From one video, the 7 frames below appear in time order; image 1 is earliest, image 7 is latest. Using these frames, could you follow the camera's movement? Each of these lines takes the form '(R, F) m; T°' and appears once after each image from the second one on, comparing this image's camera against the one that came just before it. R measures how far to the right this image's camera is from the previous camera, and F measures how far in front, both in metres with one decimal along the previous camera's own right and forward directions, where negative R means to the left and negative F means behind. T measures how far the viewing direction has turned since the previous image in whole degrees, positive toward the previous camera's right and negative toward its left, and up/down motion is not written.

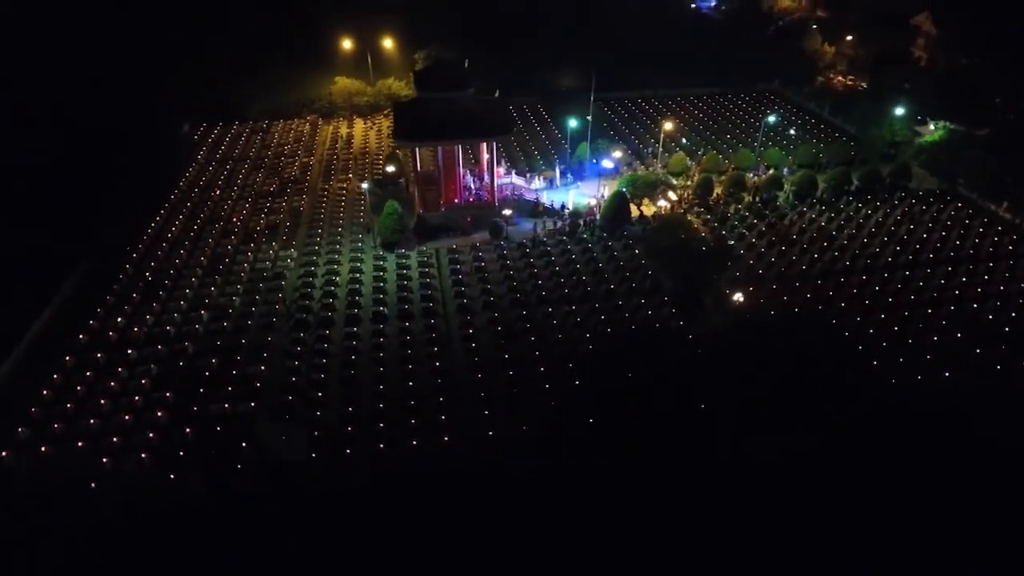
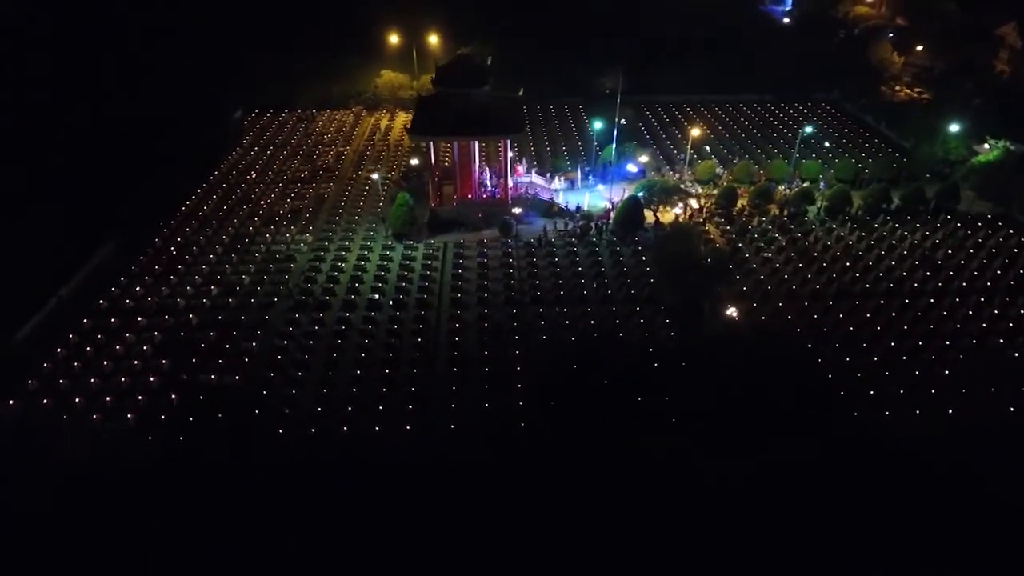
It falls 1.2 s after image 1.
(+1.9, 0.0) m; -7°
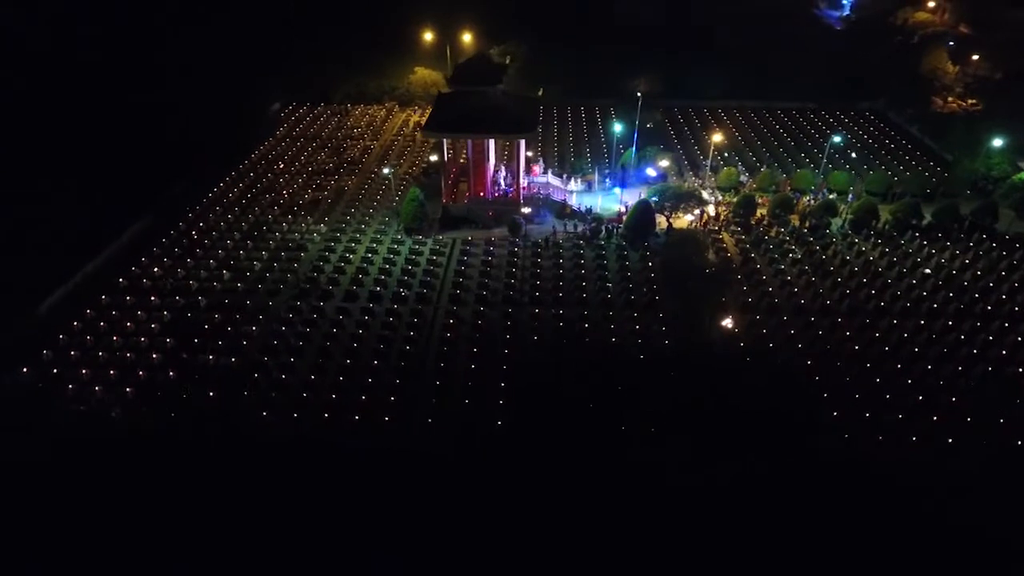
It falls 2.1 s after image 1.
(+1.3, 0.0) m; -5°
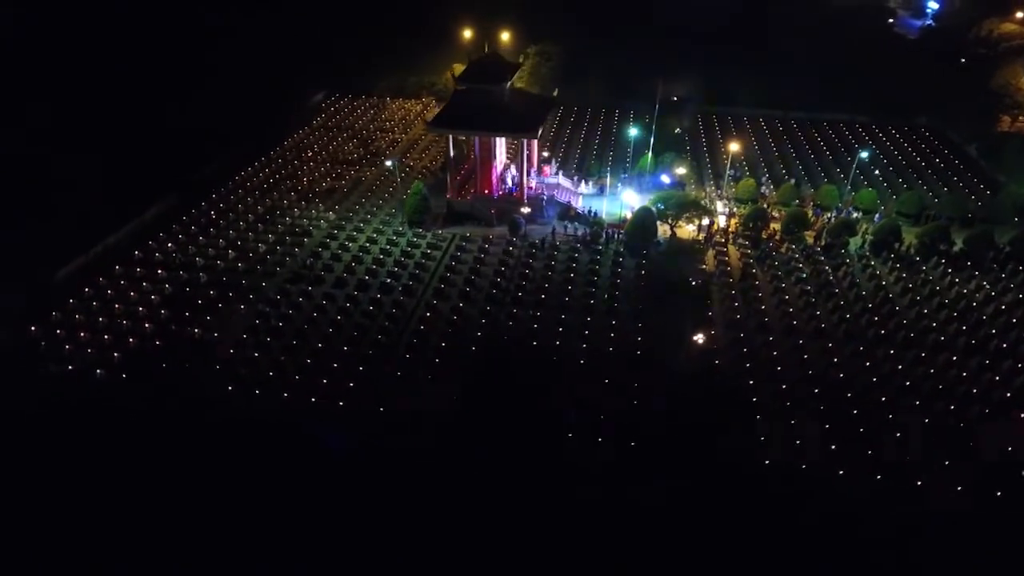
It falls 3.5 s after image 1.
(+2.2, +0.2) m; -7°
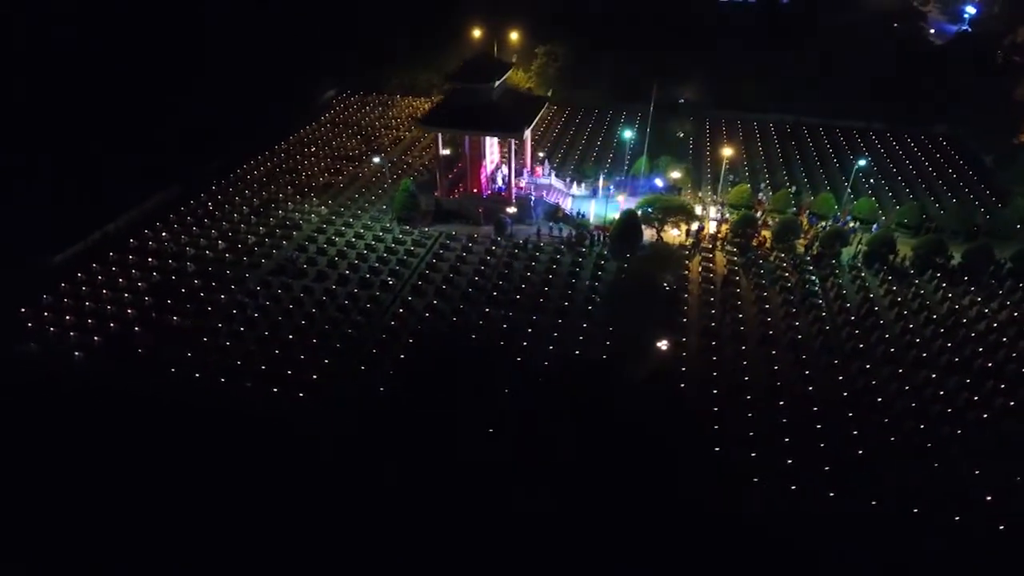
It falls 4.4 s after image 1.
(+1.5, +0.1) m; -3°
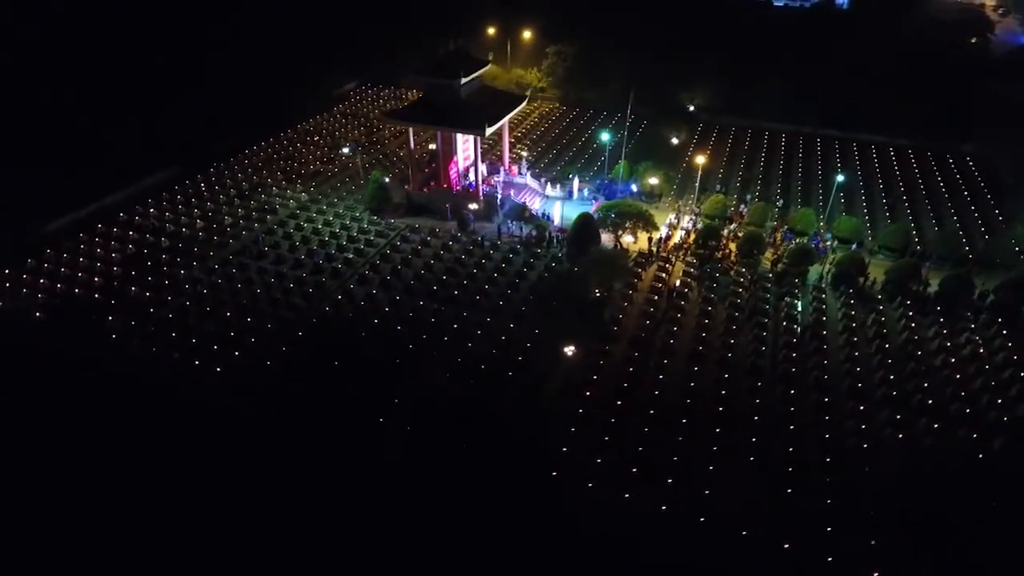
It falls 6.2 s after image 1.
(+3.2, +0.3) m; -7°
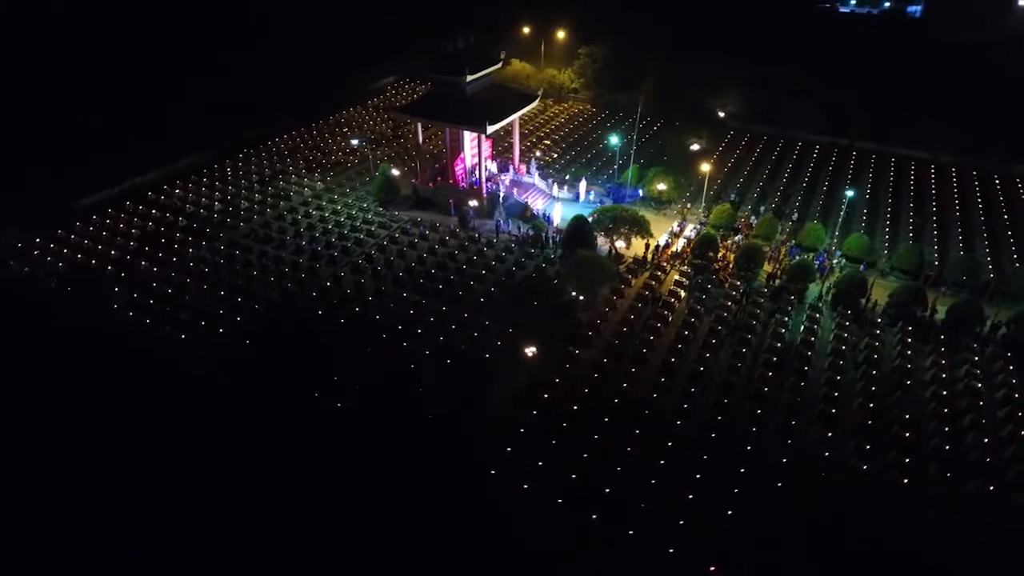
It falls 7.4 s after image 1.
(+1.9, +0.2) m; -6°
